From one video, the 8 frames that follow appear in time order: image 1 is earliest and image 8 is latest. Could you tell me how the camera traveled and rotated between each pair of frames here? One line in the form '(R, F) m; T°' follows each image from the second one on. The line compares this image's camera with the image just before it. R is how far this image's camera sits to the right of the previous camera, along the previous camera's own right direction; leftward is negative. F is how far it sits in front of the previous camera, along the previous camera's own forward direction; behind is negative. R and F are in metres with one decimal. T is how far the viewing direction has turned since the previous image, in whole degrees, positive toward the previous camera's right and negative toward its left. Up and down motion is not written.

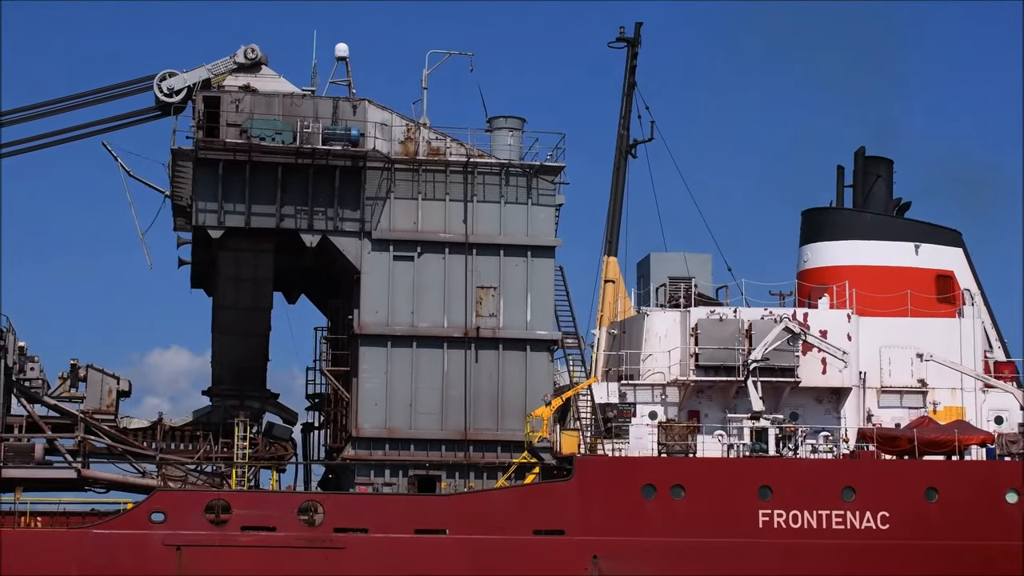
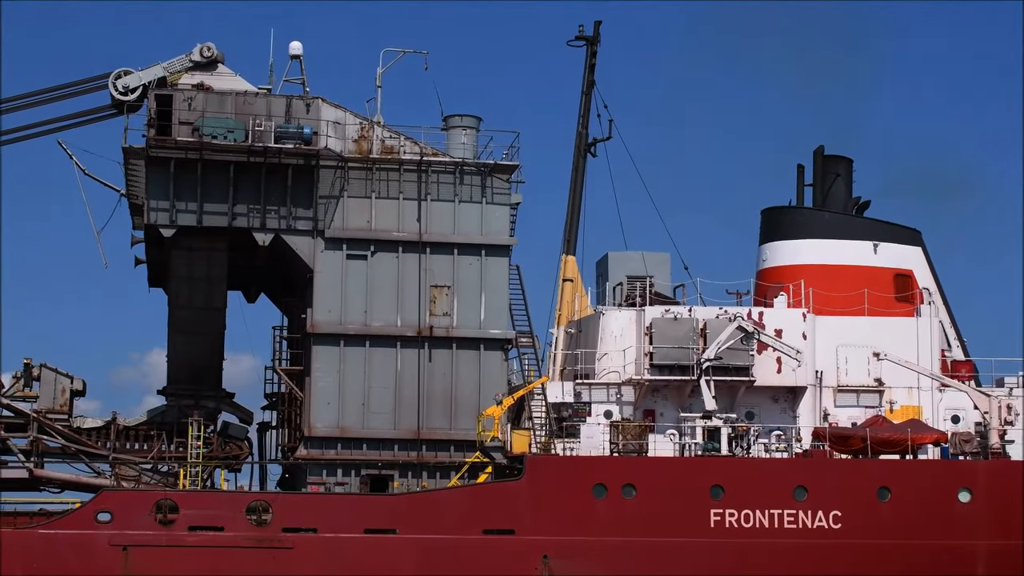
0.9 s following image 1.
(+0.5, +0.1) m; 0°
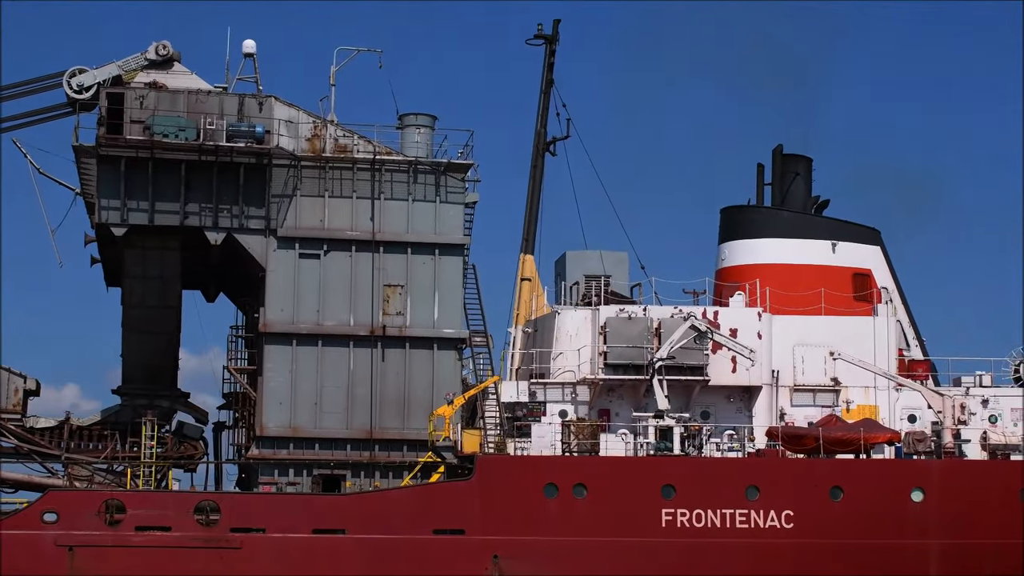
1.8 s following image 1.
(+0.5, +0.1) m; 0°
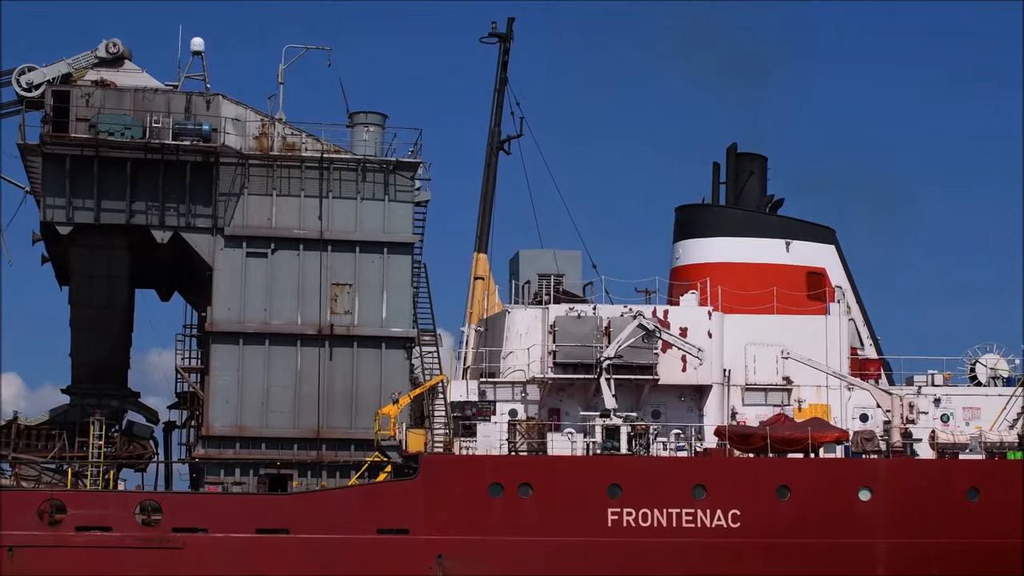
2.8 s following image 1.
(+0.6, +0.1) m; 0°
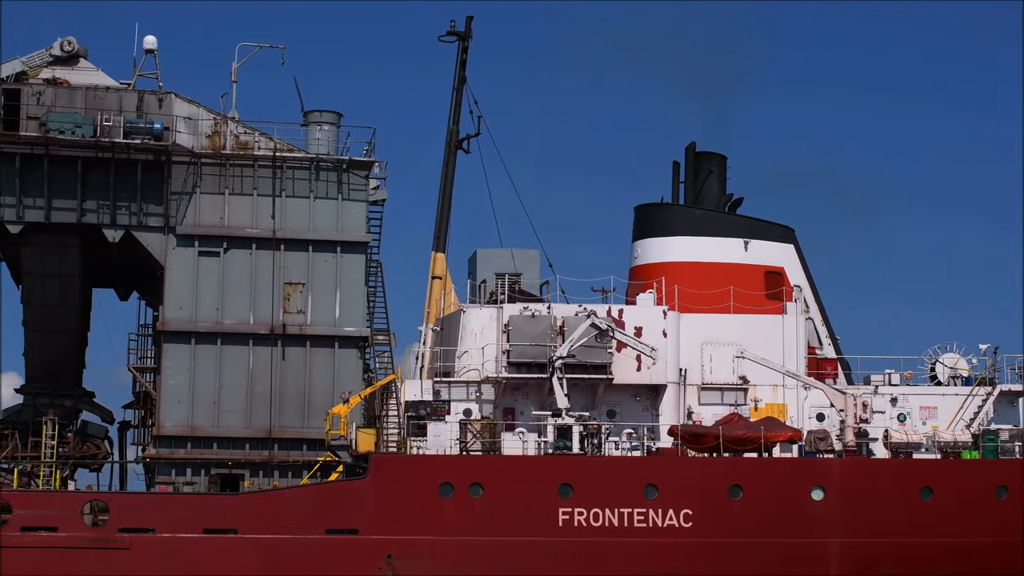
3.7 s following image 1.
(+0.5, +0.1) m; 0°
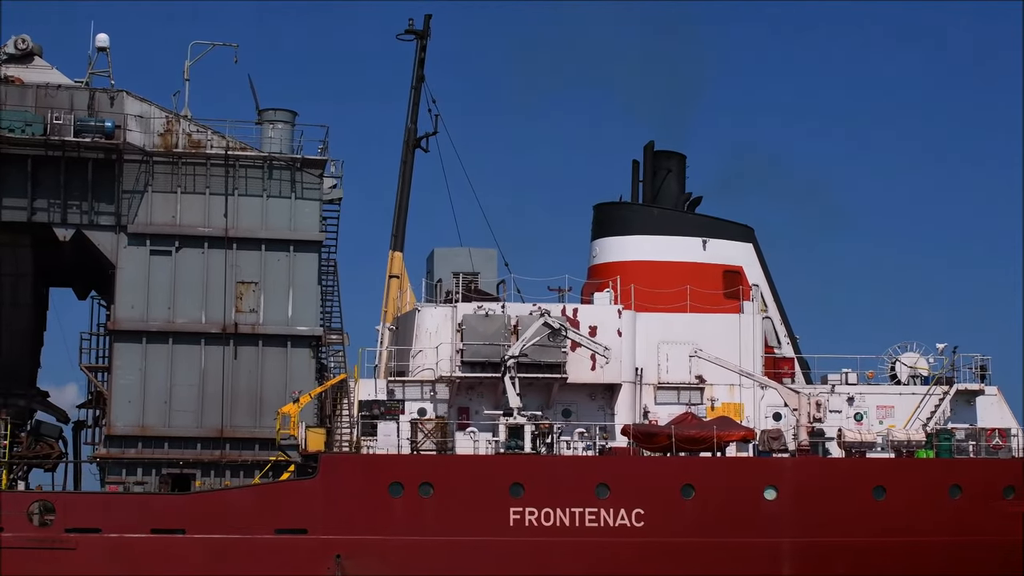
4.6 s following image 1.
(+0.5, +0.1) m; 0°
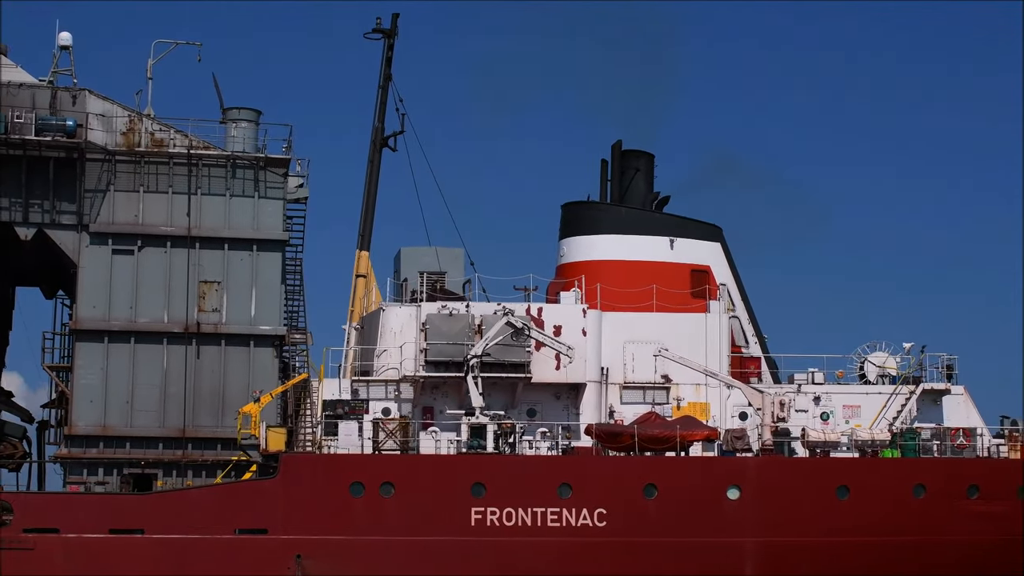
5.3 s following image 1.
(+0.4, +0.1) m; 0°
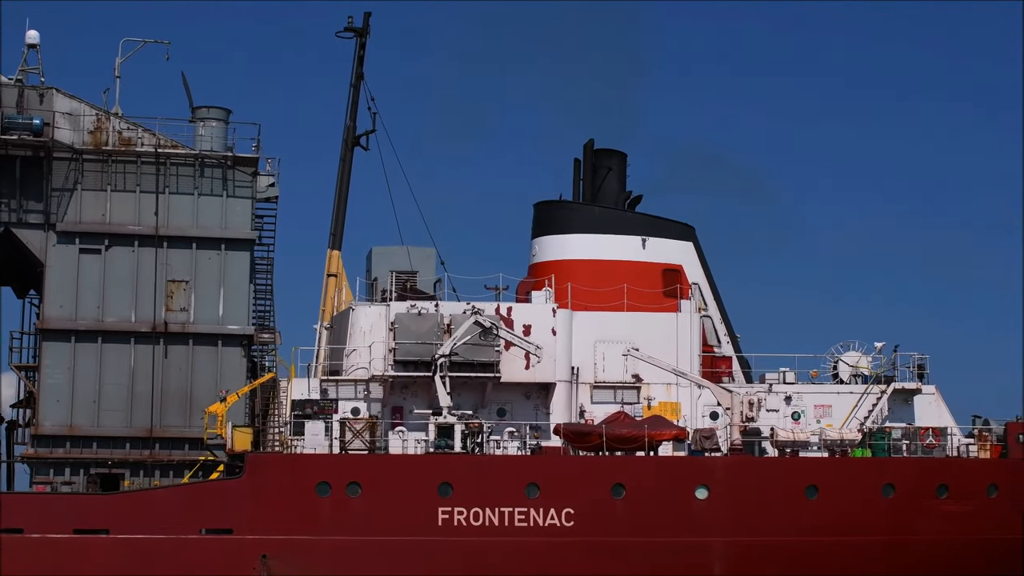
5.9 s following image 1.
(+0.3, +0.1) m; 0°
